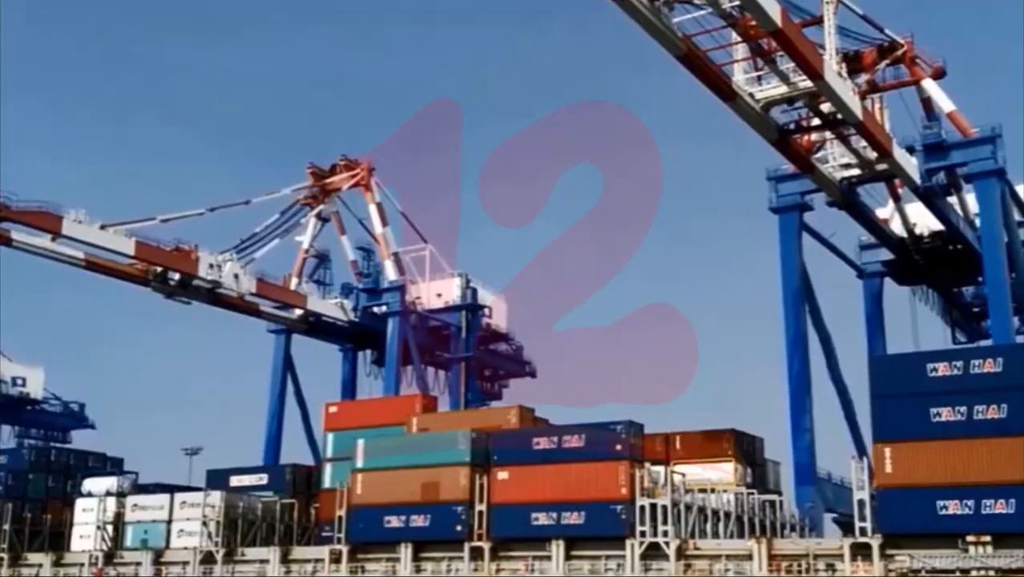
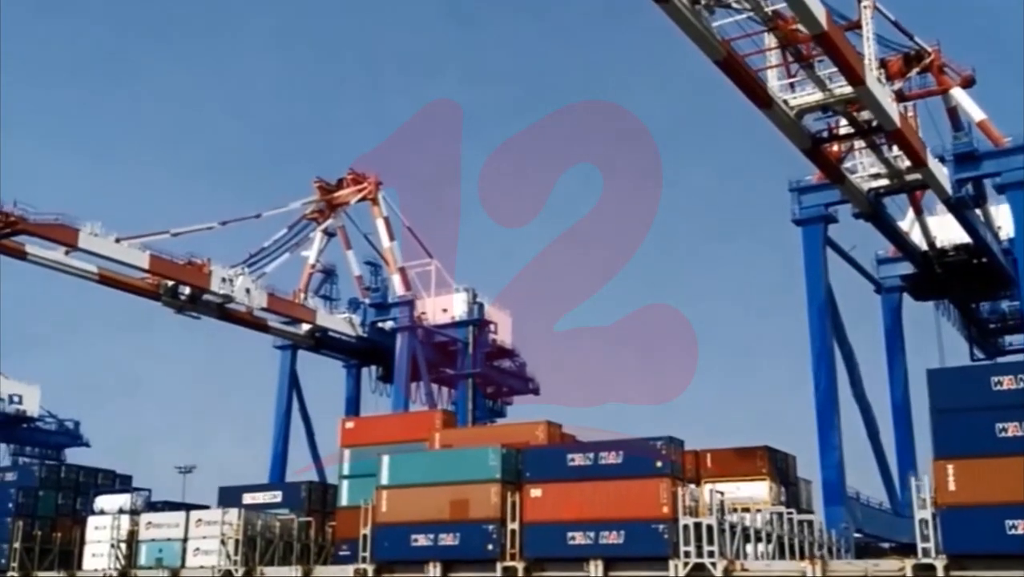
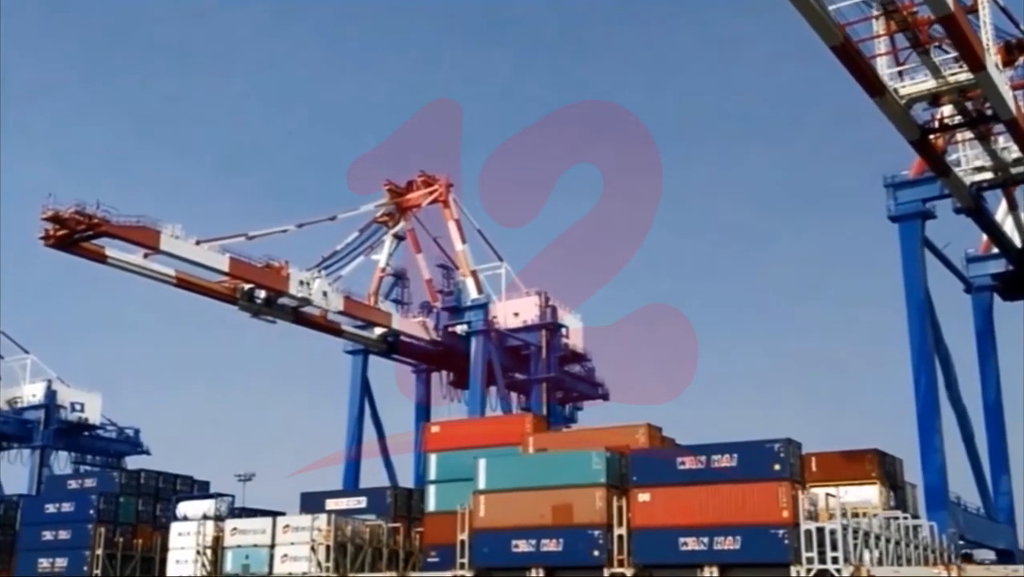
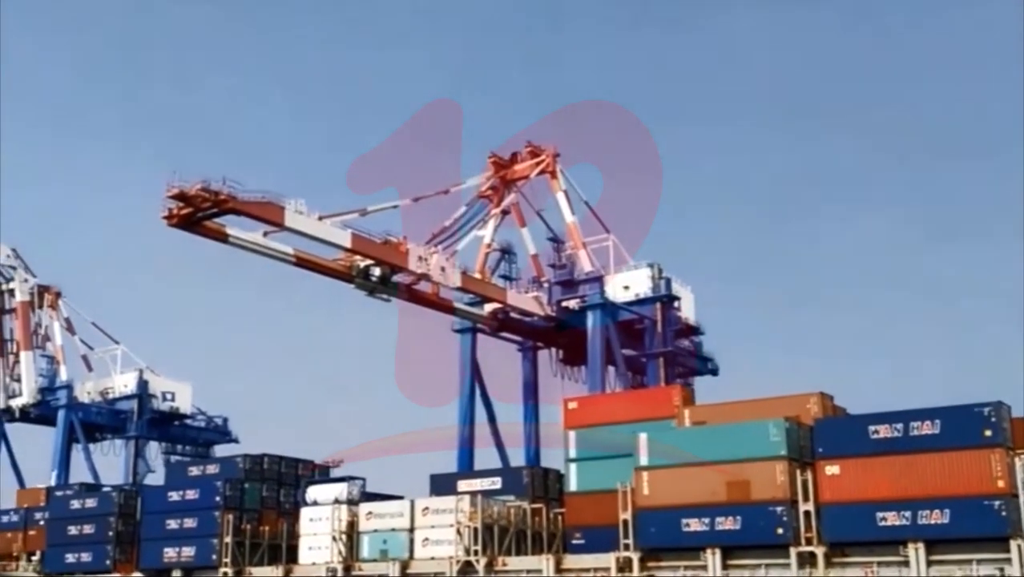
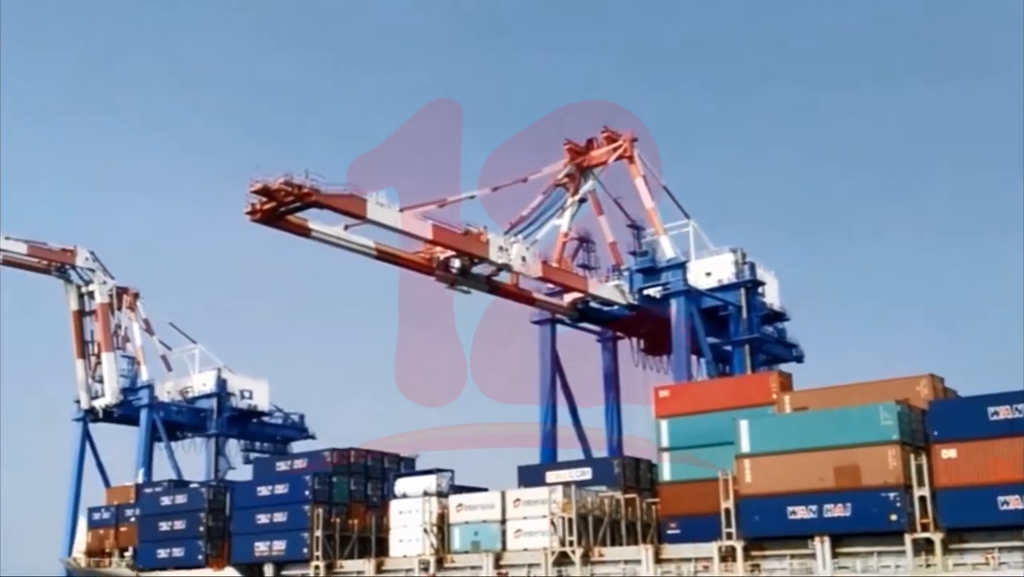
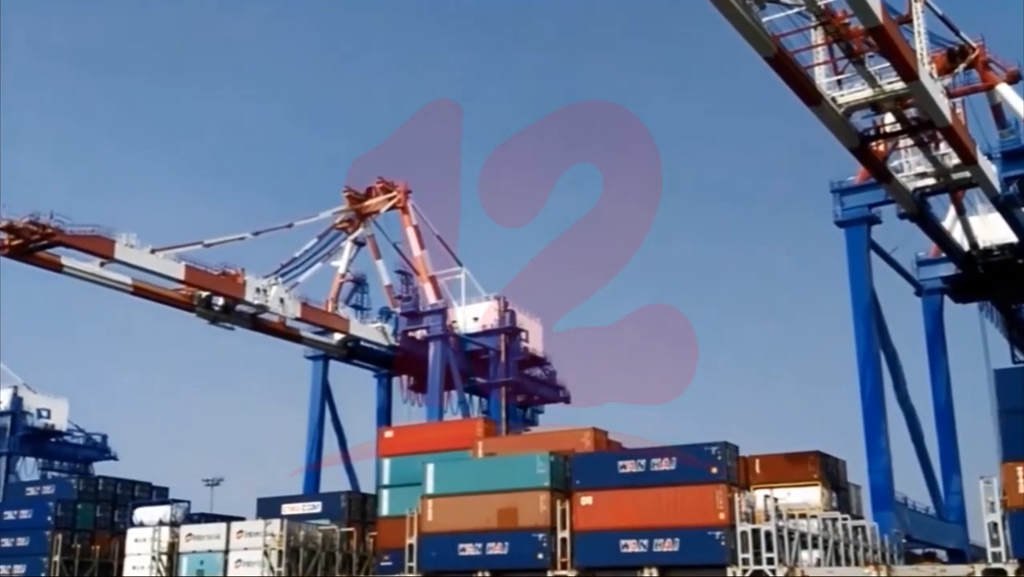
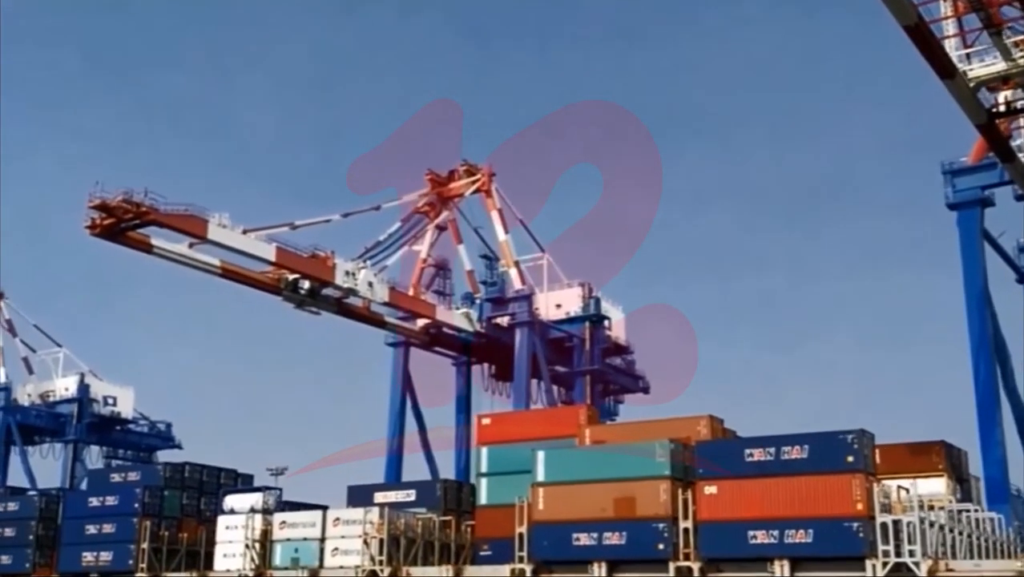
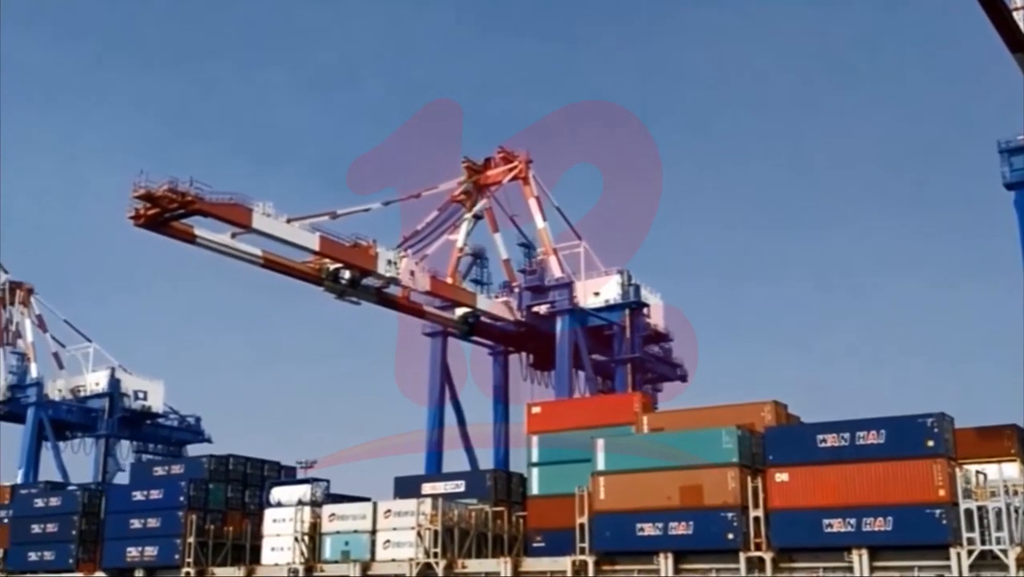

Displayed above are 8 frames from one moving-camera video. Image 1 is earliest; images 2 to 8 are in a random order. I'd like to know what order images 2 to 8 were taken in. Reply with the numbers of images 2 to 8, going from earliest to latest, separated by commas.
2, 6, 3, 7, 8, 4, 5
